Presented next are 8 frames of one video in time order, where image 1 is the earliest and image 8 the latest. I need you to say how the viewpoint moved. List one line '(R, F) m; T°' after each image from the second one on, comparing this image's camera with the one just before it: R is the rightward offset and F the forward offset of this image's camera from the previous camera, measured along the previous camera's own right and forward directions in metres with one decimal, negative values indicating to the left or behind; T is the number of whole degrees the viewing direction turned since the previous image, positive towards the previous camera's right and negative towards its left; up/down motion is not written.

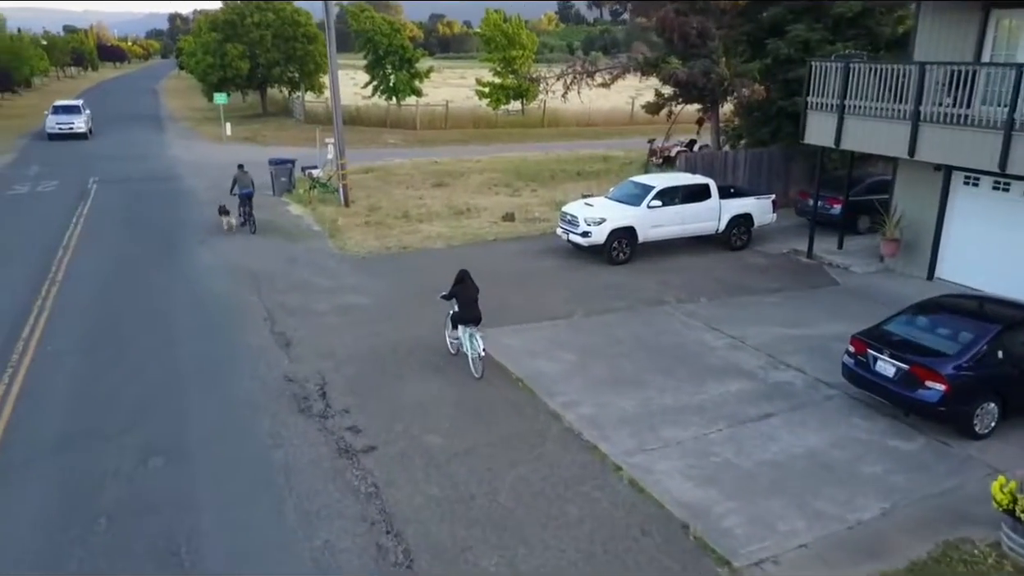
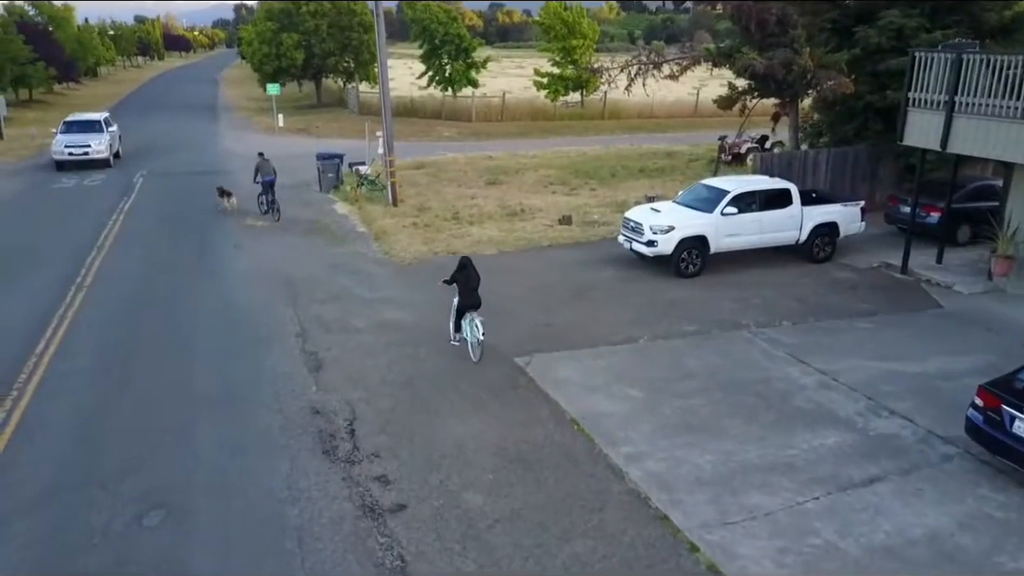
(0.0, +1.4) m; -4°
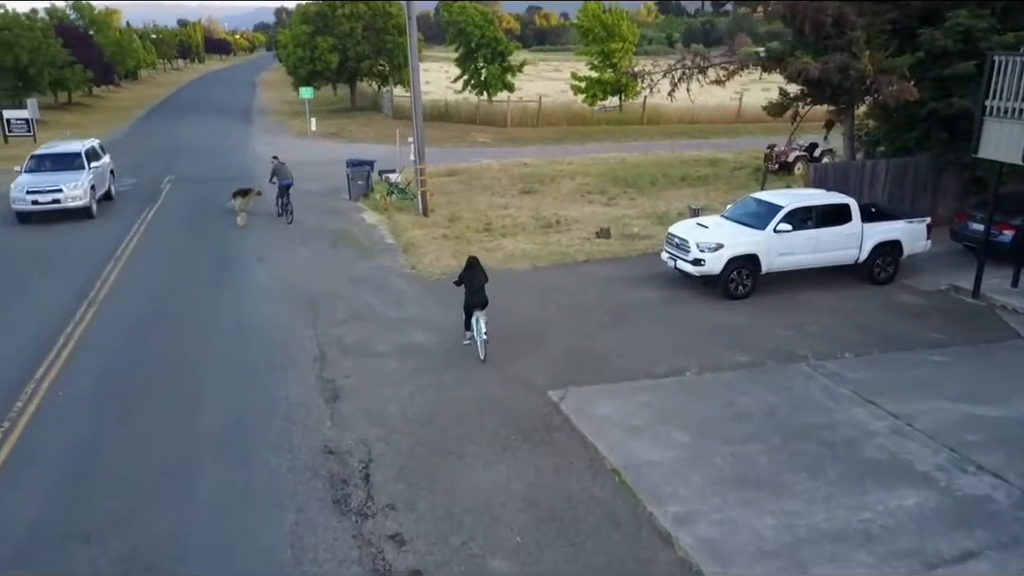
(0.0, +1.0) m; -2°
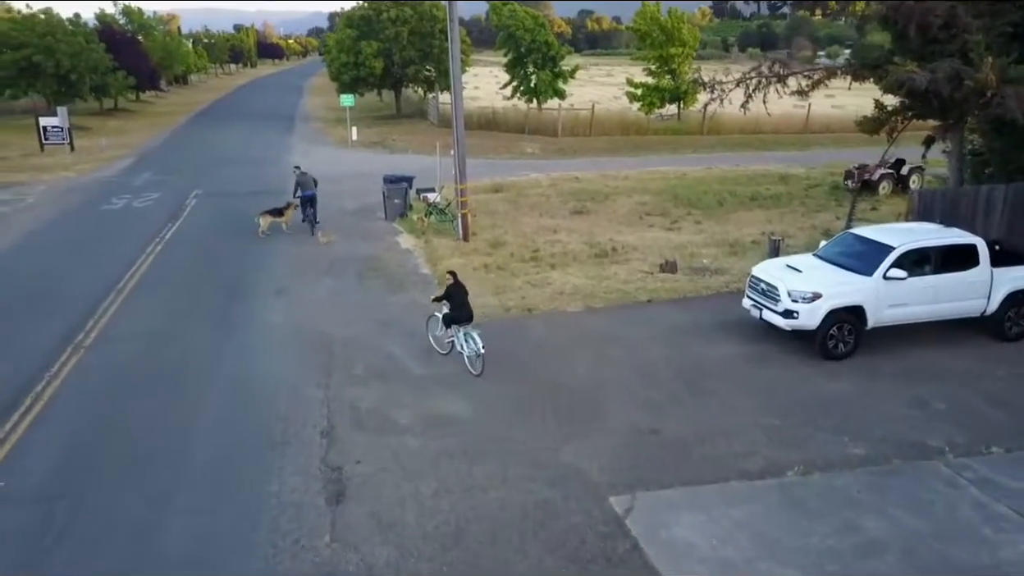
(-0.1, +2.2) m; -3°
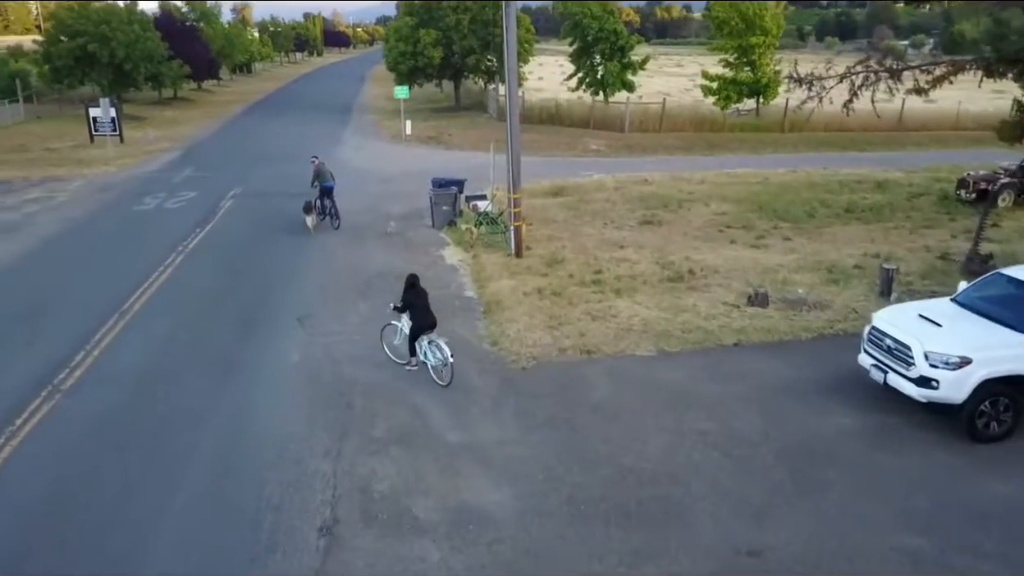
(0.0, +2.3) m; -4°
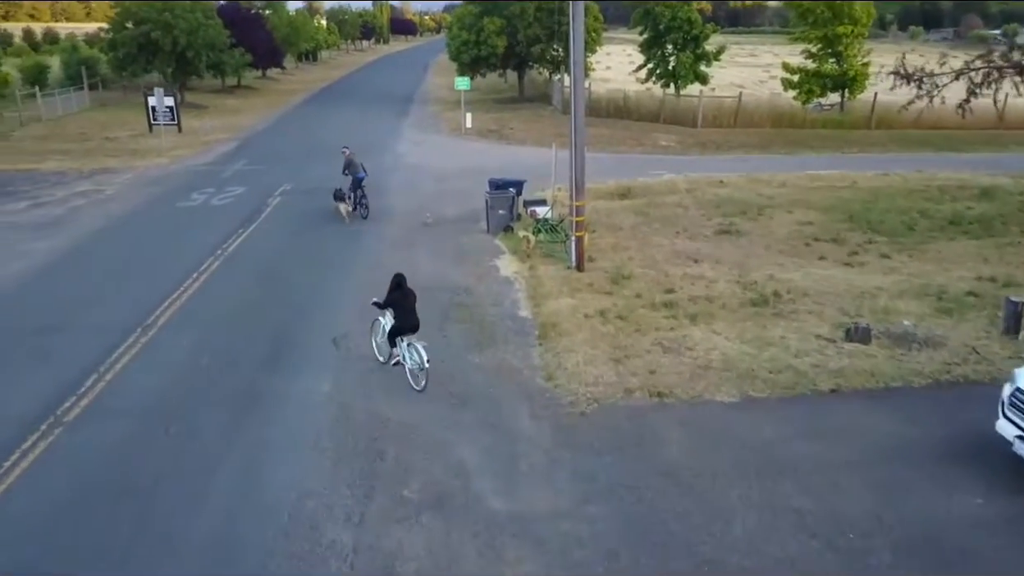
(0.0, +1.5) m; -4°
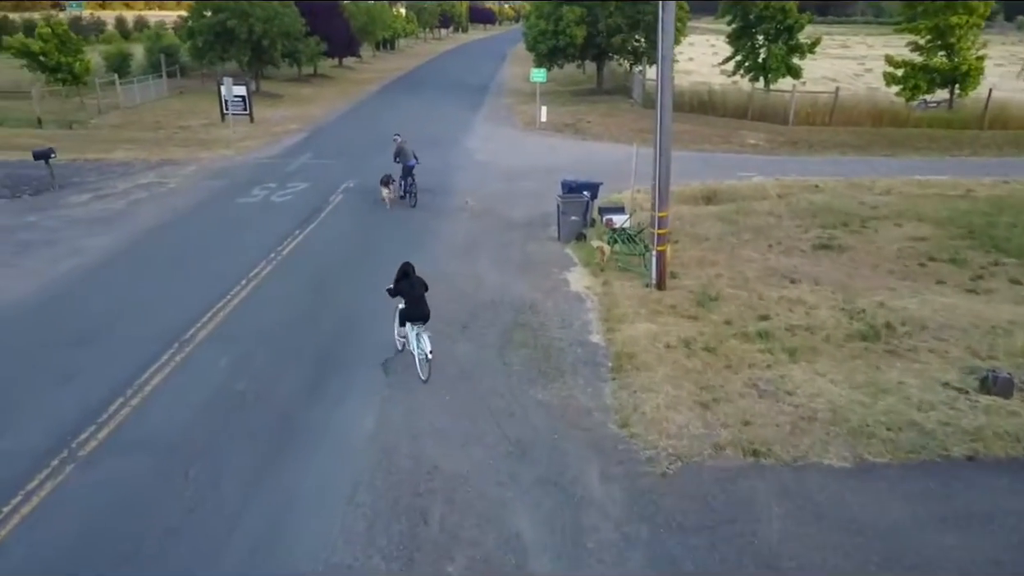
(0.0, +1.4) m; -5°
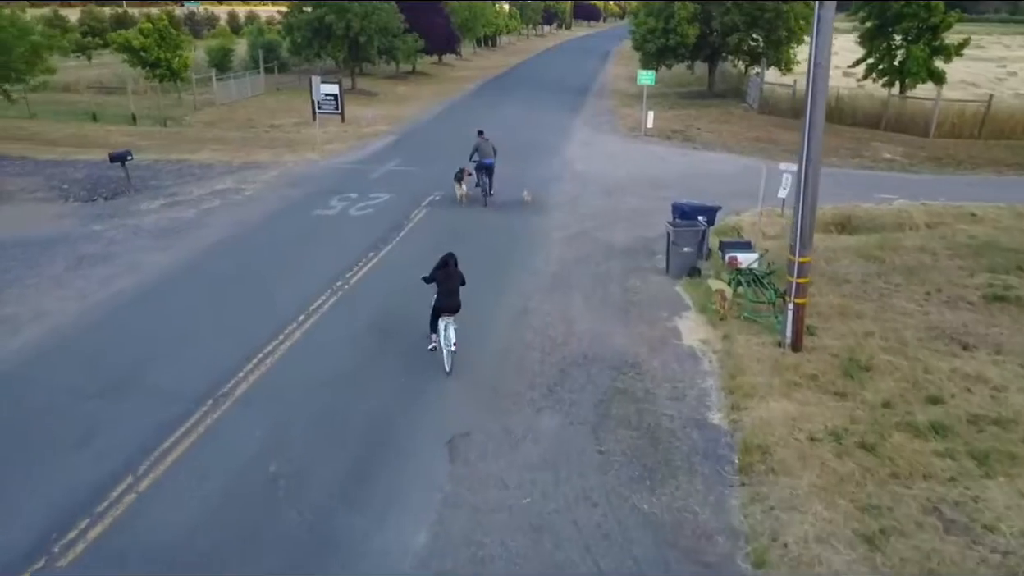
(-0.1, +2.2) m; -7°
